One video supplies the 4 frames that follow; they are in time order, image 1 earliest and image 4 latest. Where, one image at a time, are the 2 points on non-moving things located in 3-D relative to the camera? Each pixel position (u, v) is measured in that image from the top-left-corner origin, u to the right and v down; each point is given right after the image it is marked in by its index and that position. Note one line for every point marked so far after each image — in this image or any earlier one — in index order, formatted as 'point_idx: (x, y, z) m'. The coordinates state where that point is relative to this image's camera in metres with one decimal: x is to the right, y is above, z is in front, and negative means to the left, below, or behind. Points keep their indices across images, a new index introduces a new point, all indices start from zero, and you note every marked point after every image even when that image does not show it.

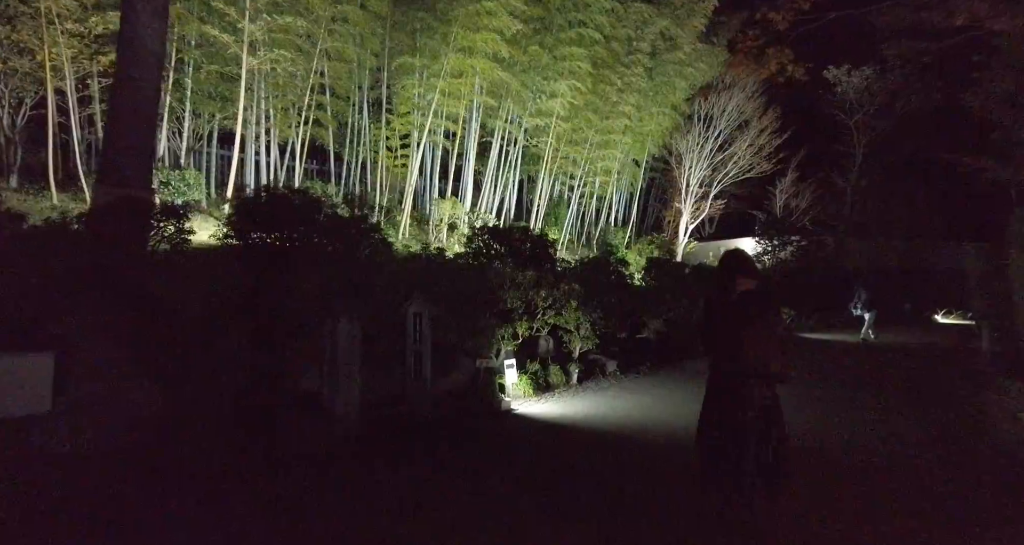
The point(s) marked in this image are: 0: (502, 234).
0: (-0.2, +0.5, +6.9) m
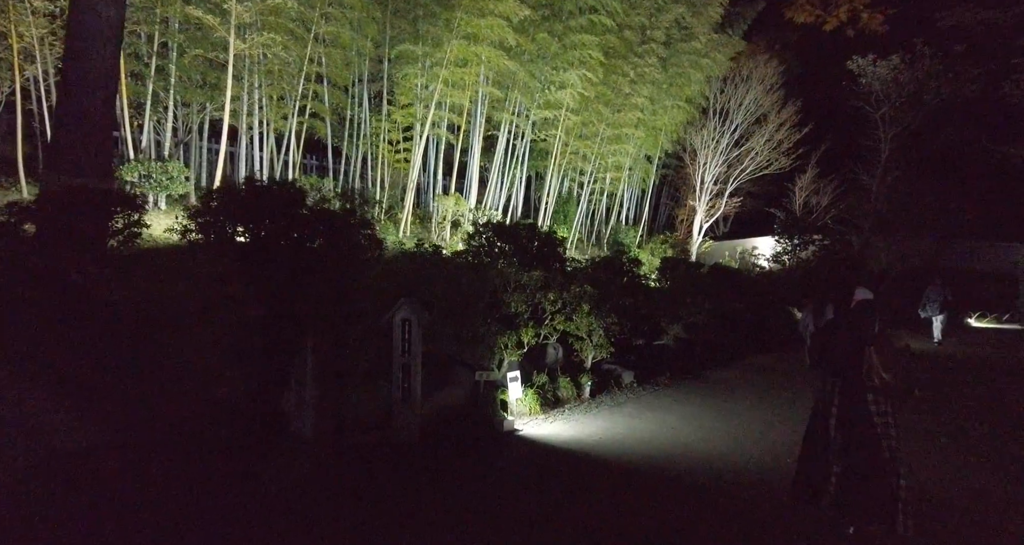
0: (-0.1, +0.5, +6.3) m
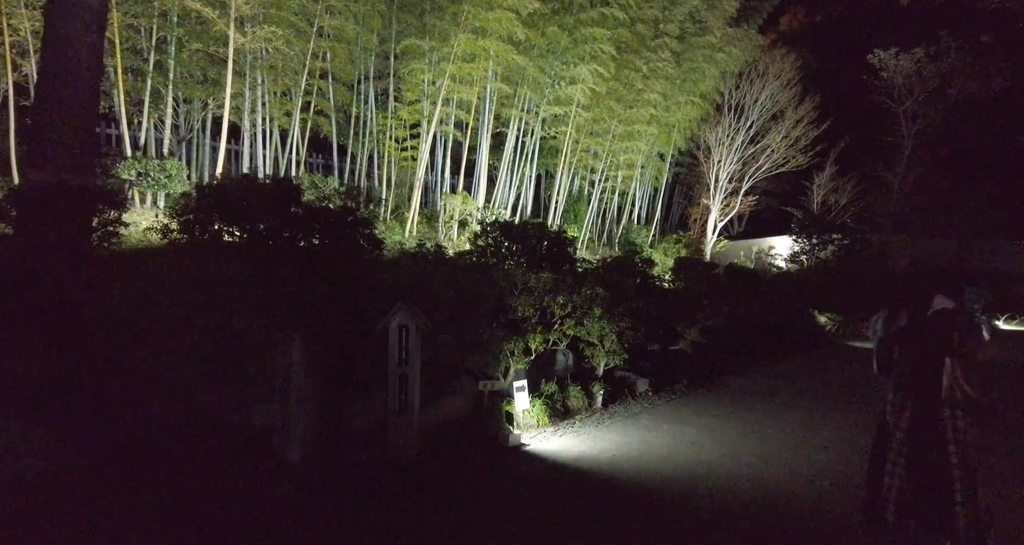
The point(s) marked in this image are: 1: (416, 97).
0: (0.0, +0.5, +6.0) m
1: (-1.9, +3.5, +10.2) m
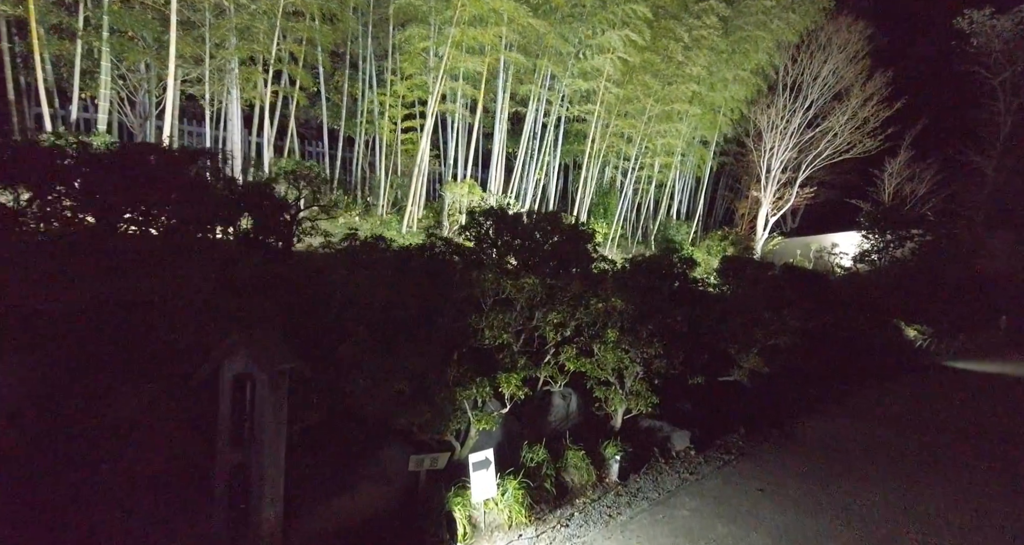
0: (-0.1, +0.5, +4.5) m
1: (-1.7, +3.5, +8.8) m
